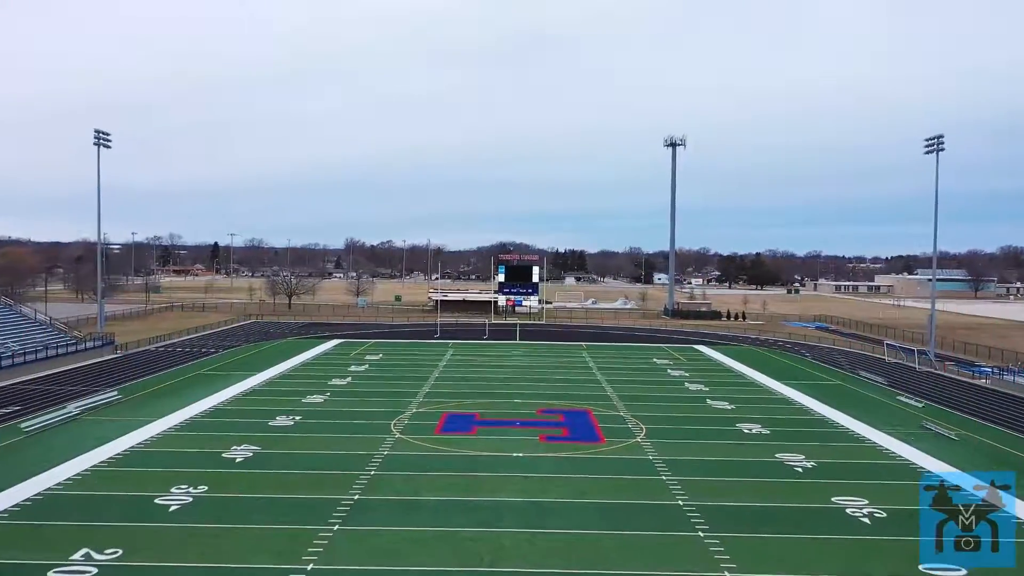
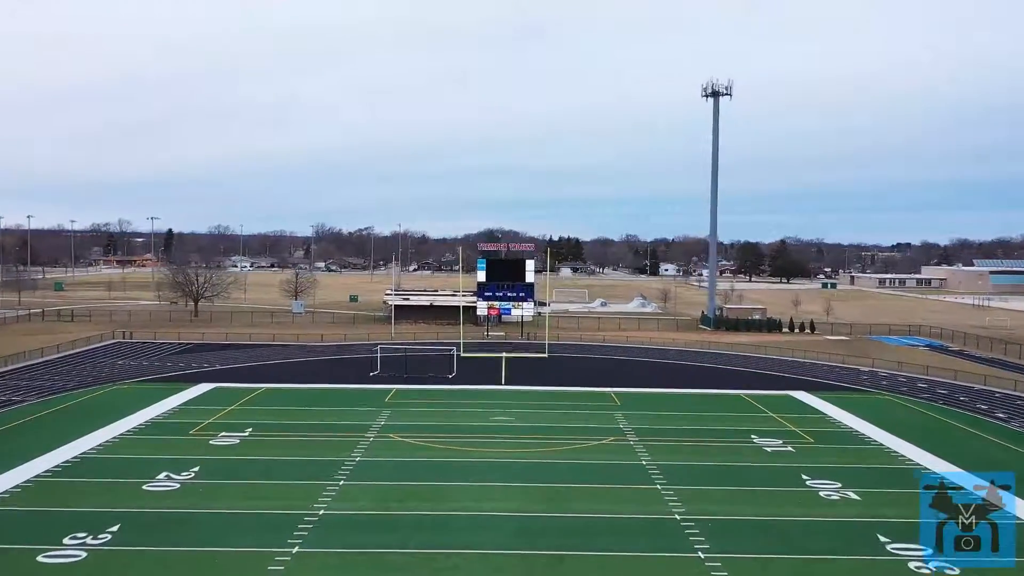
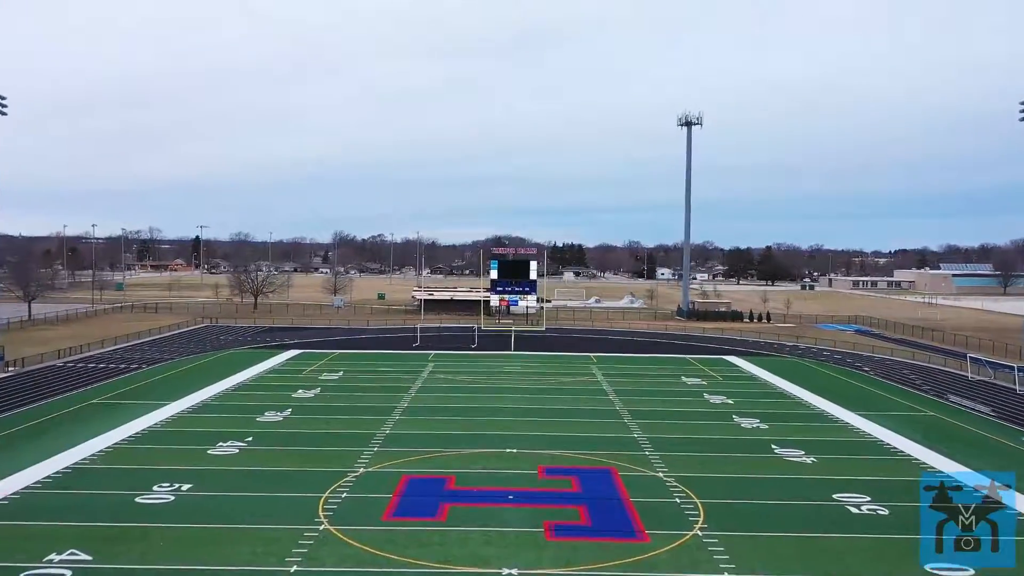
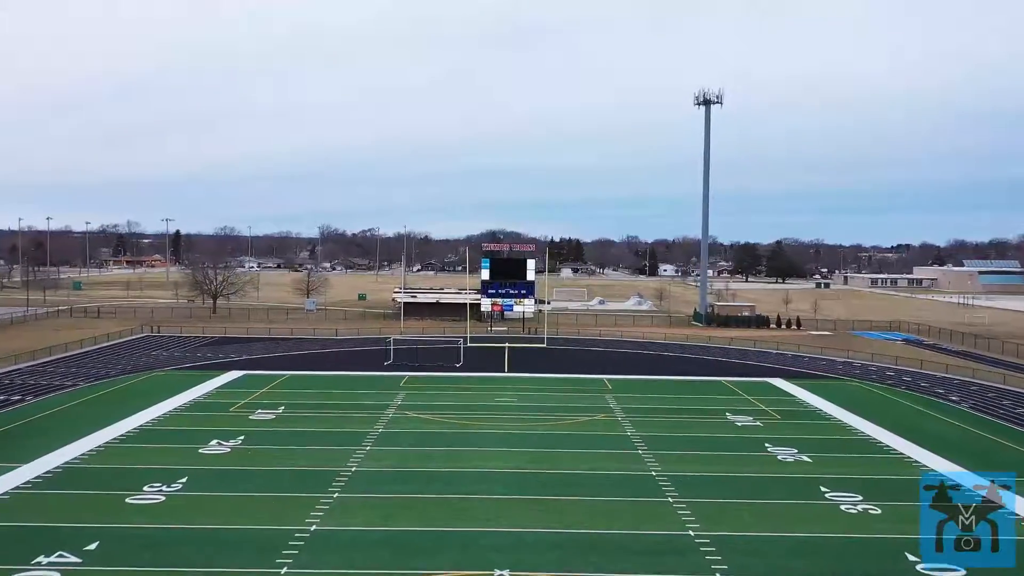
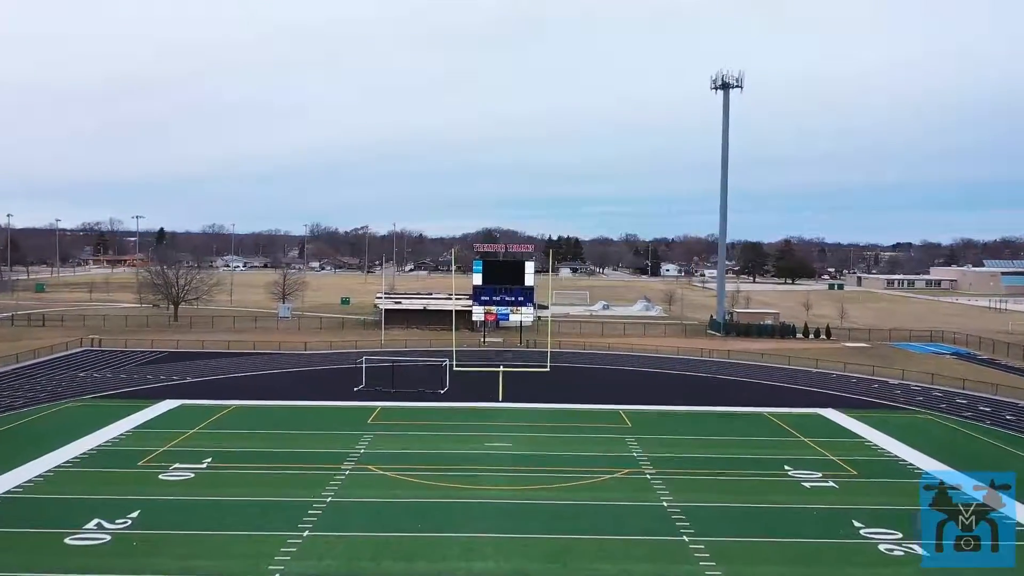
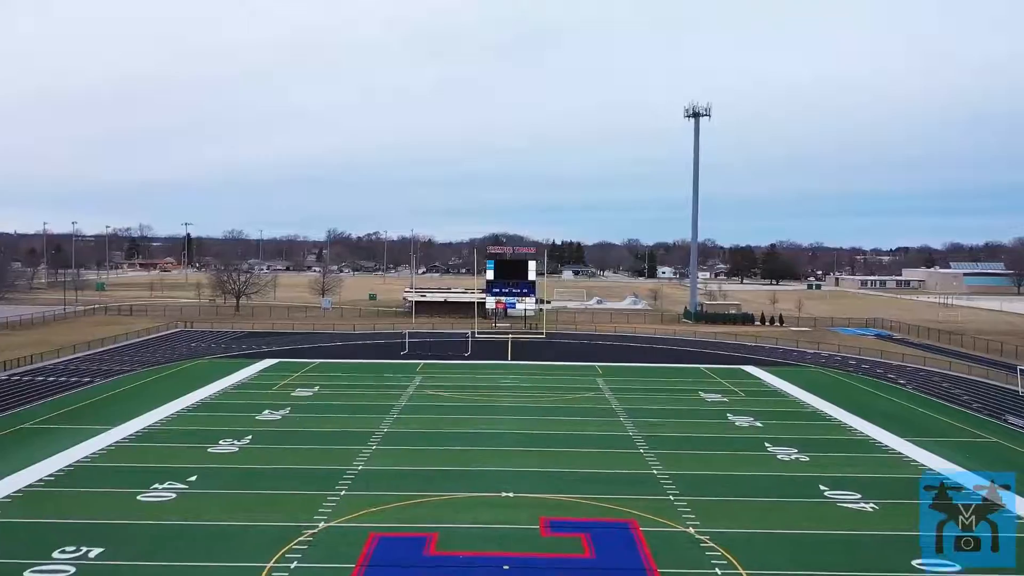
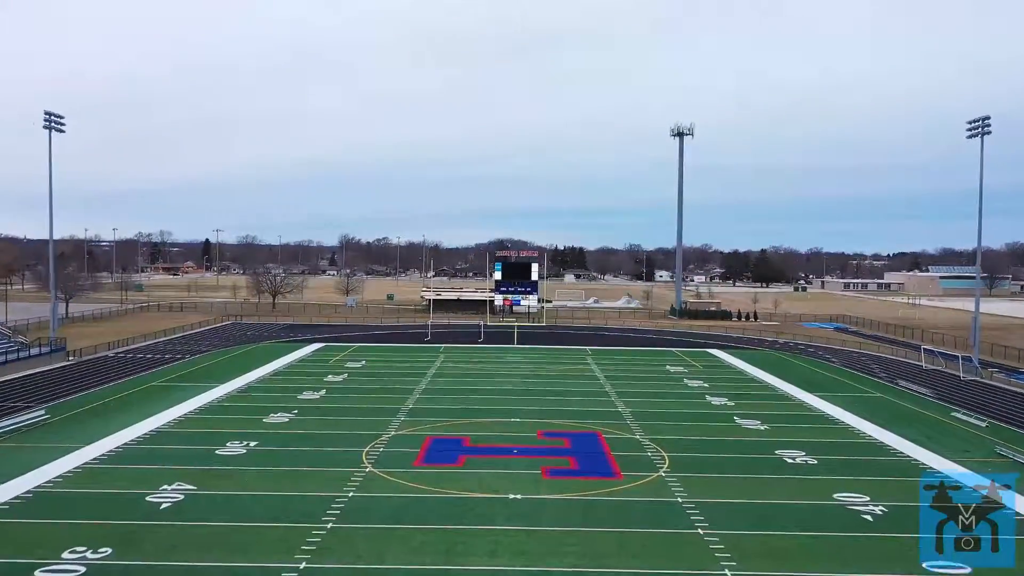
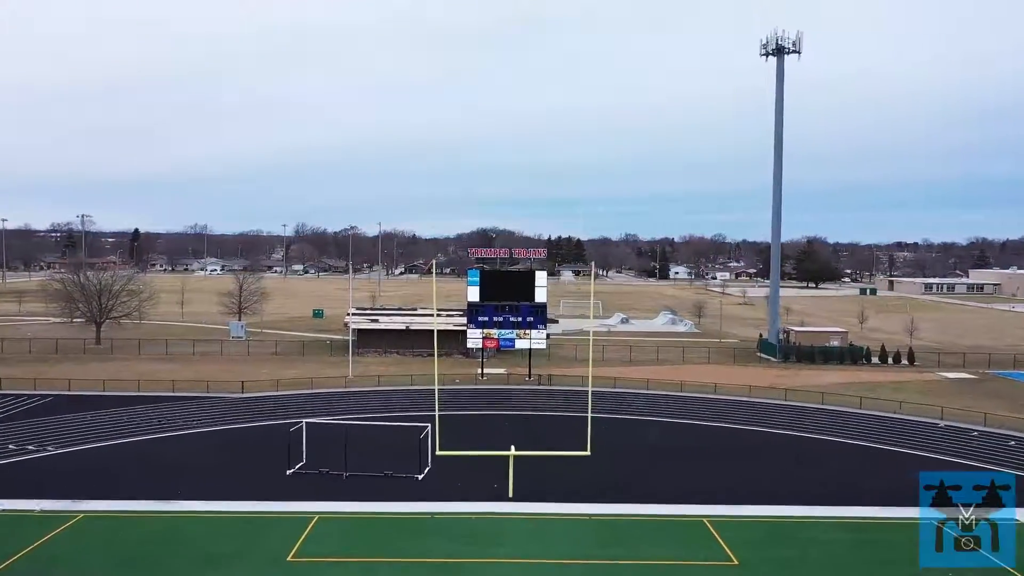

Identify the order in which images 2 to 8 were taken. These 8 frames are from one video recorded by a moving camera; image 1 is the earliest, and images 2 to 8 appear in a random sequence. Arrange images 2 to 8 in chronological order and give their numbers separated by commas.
7, 3, 6, 4, 2, 5, 8
